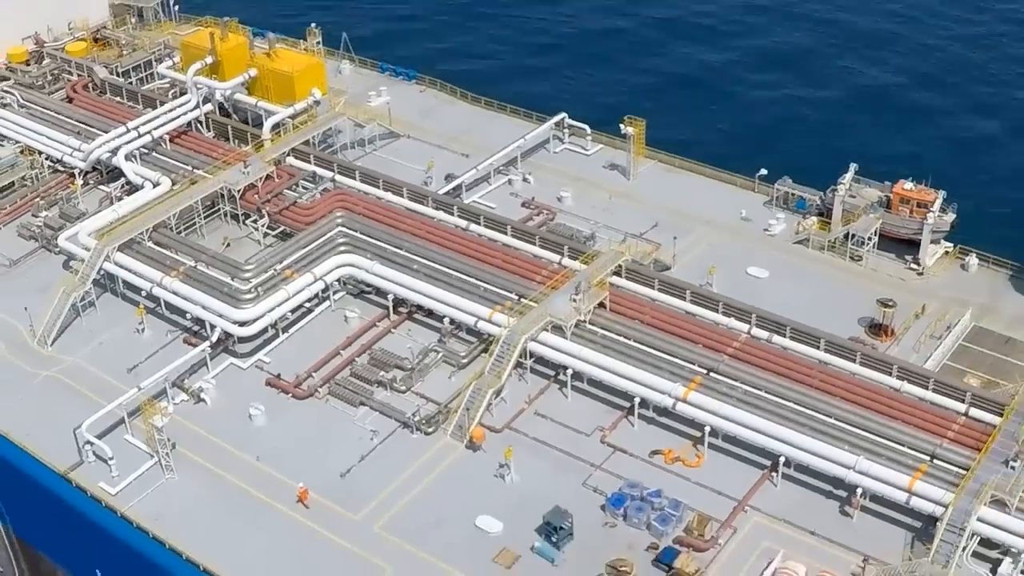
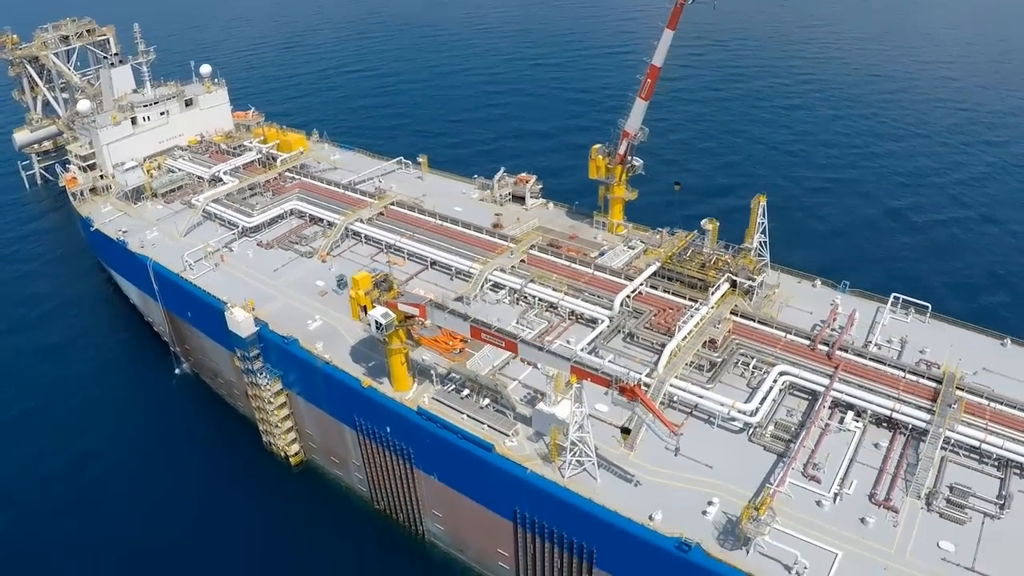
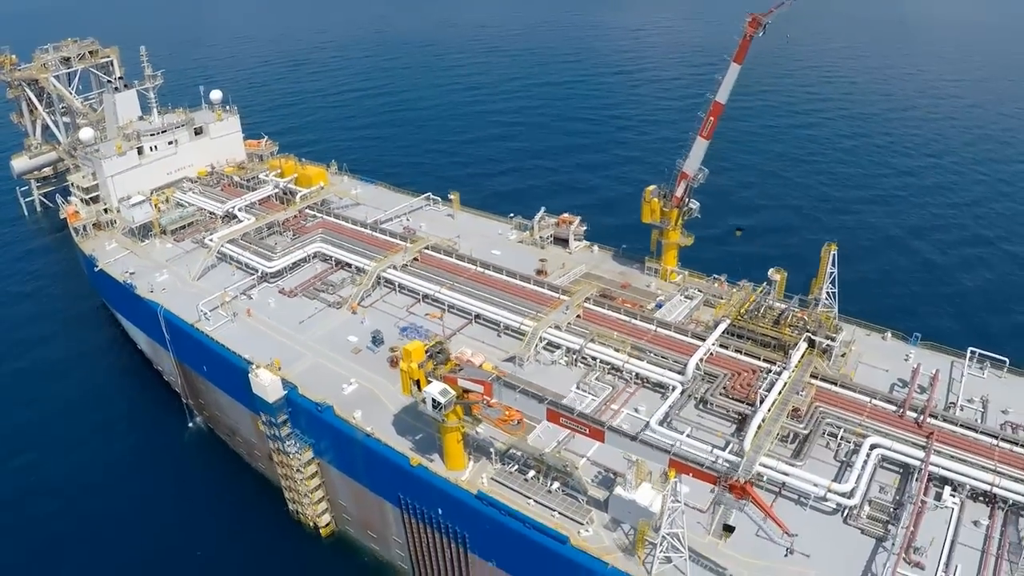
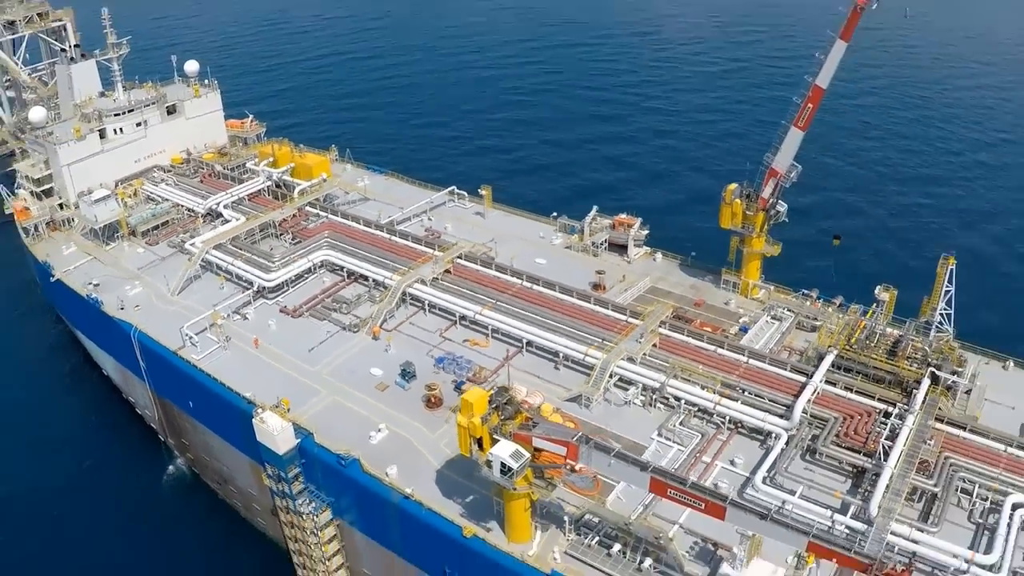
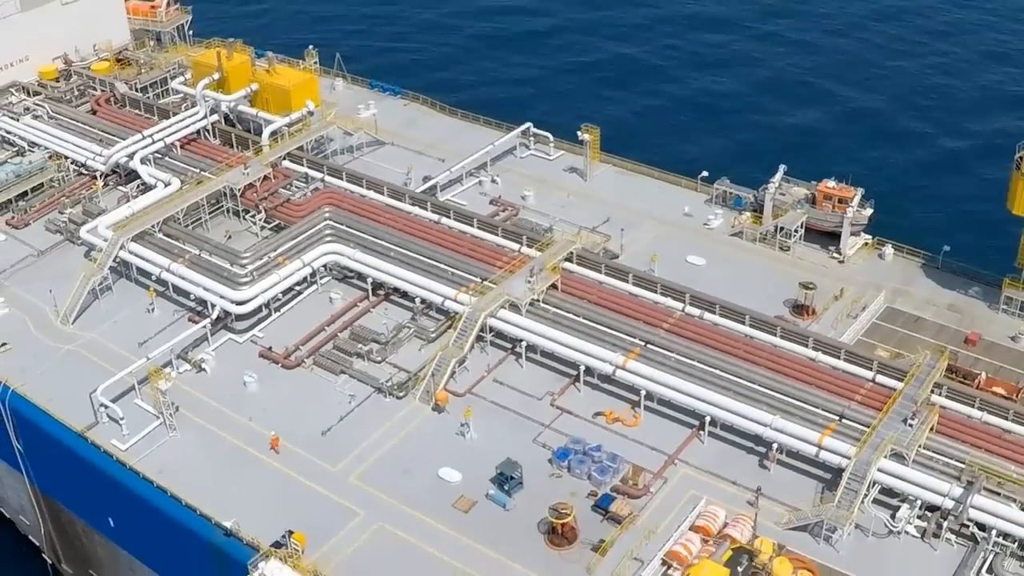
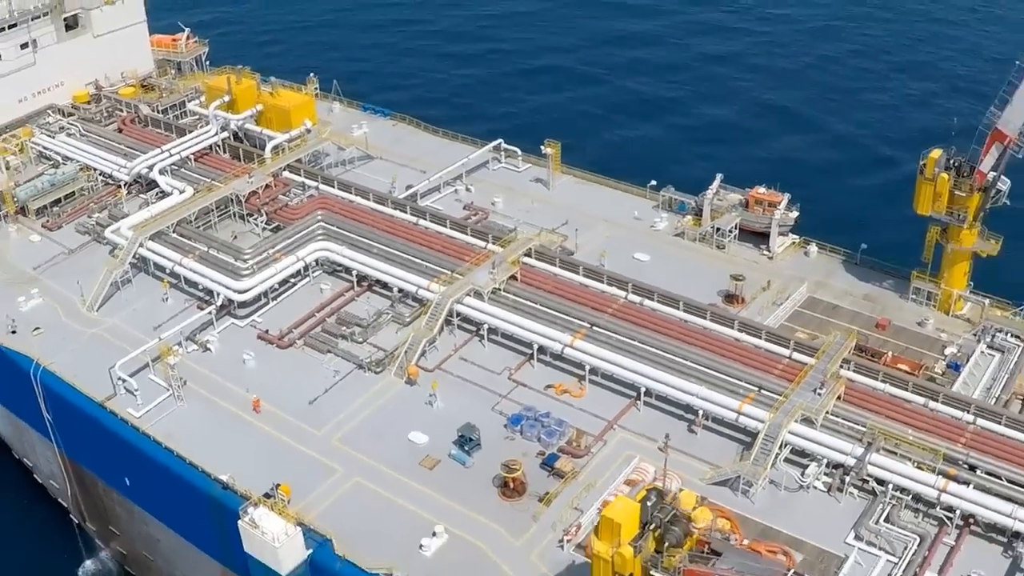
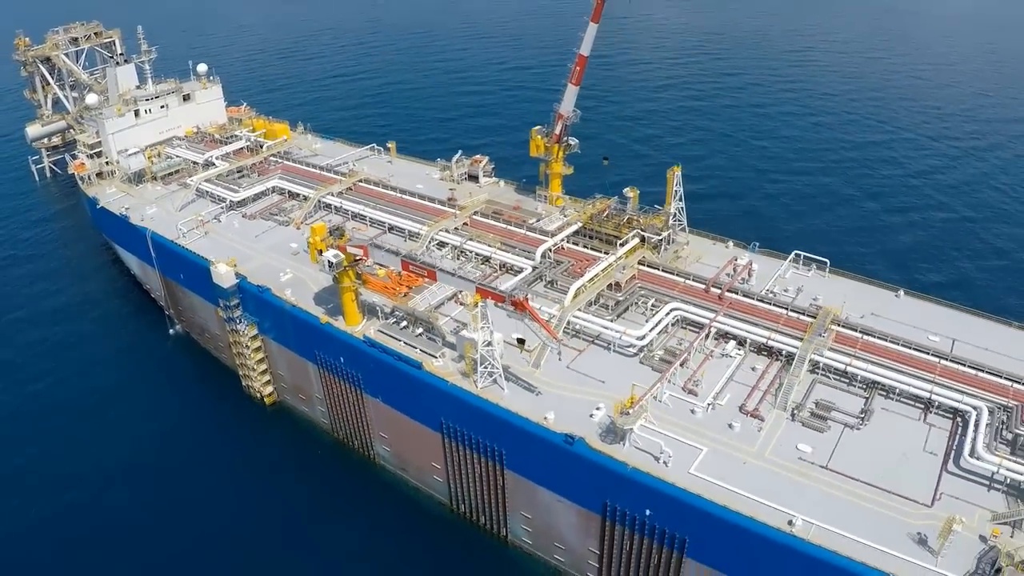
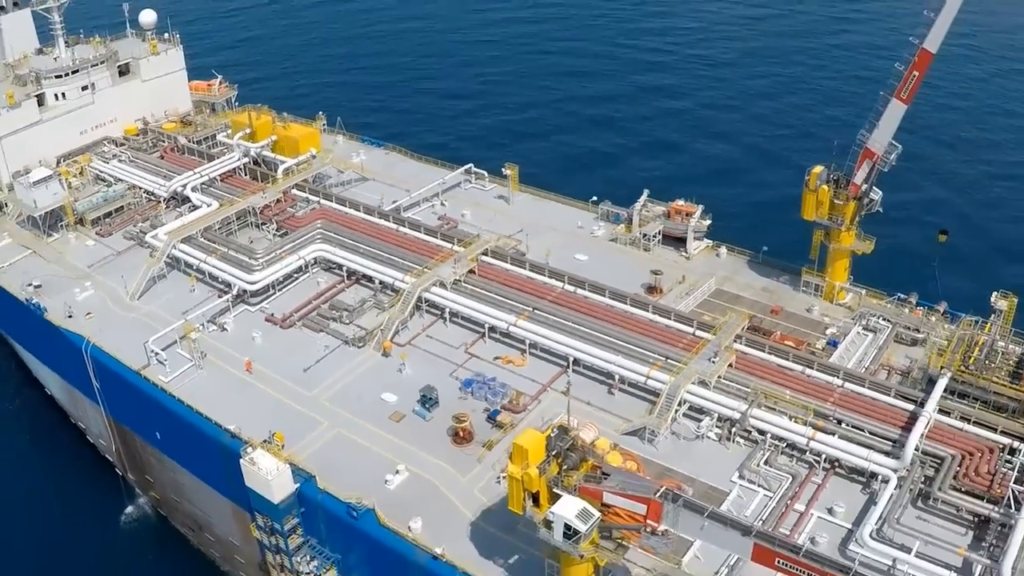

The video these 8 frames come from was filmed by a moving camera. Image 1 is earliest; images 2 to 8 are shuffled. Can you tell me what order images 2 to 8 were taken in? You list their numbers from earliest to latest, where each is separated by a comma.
5, 6, 8, 4, 3, 2, 7
